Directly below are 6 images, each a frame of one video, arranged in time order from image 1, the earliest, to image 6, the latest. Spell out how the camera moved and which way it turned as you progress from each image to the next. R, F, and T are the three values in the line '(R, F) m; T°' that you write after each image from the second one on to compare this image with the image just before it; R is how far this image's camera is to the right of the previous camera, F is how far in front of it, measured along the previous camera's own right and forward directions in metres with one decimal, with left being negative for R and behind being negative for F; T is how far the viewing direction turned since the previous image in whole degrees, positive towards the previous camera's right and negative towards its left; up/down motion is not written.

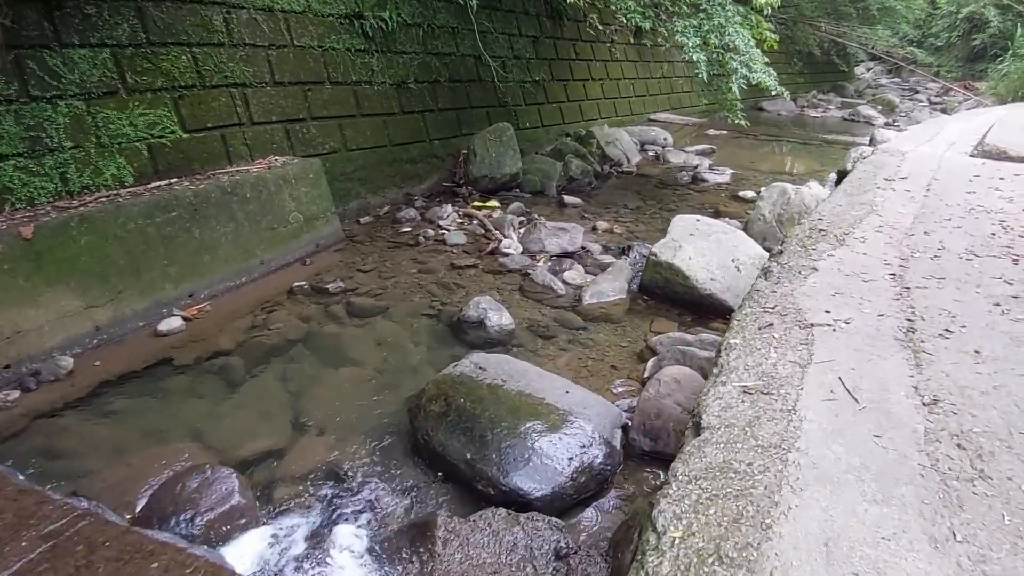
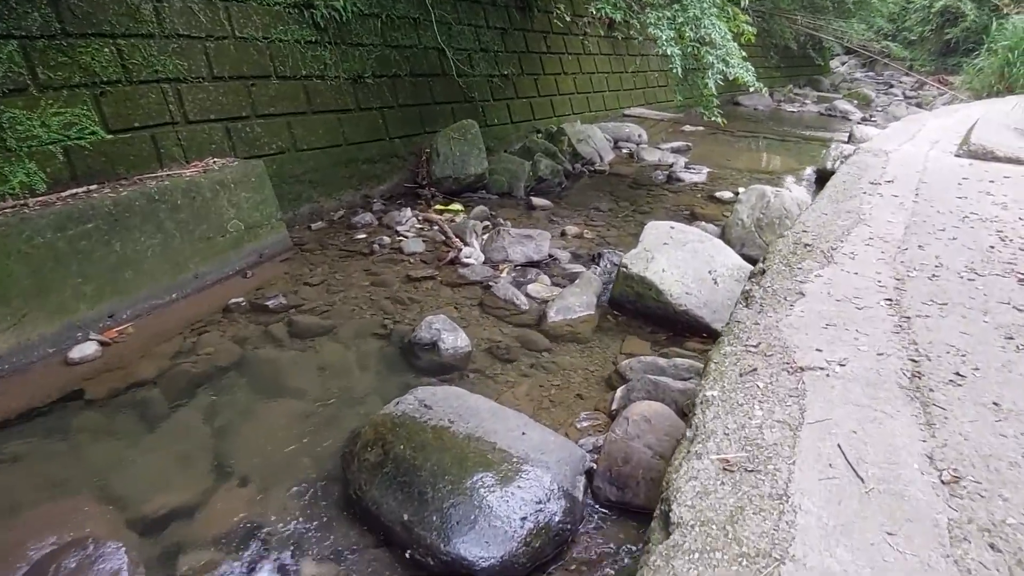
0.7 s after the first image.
(+0.1, +0.3) m; +2°
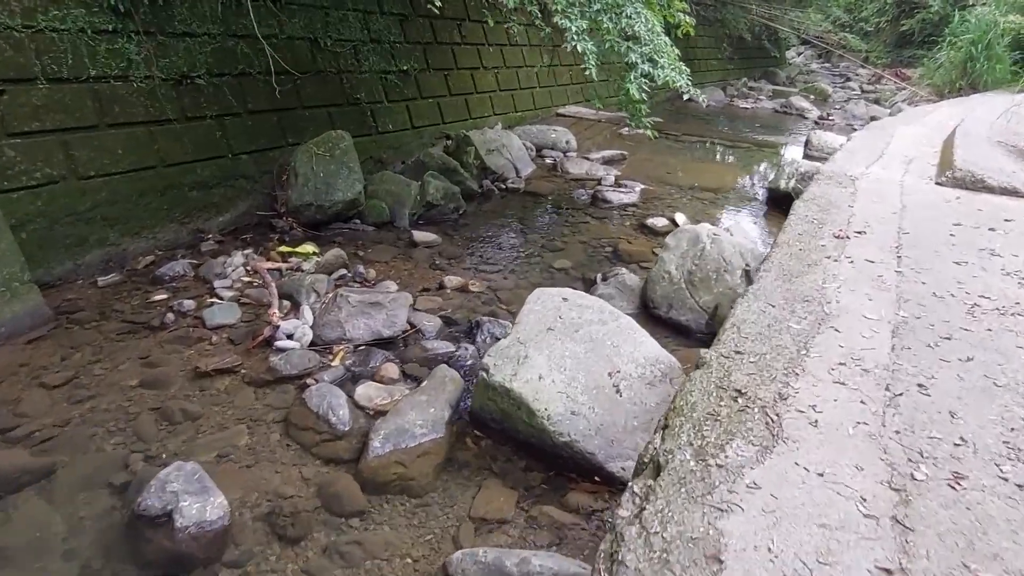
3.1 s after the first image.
(+0.4, +0.9) m; +3°
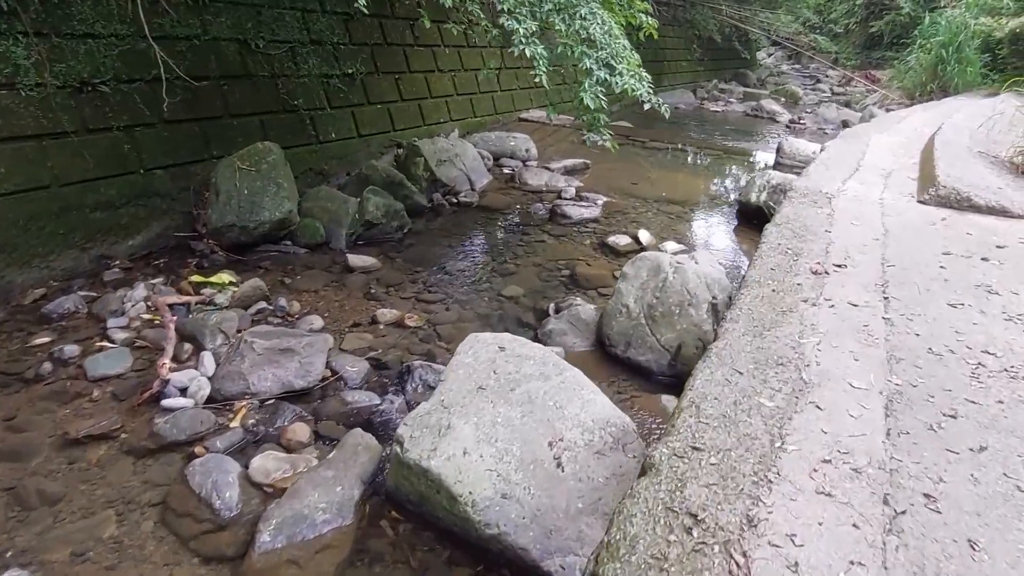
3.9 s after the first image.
(+0.1, +0.3) m; +2°
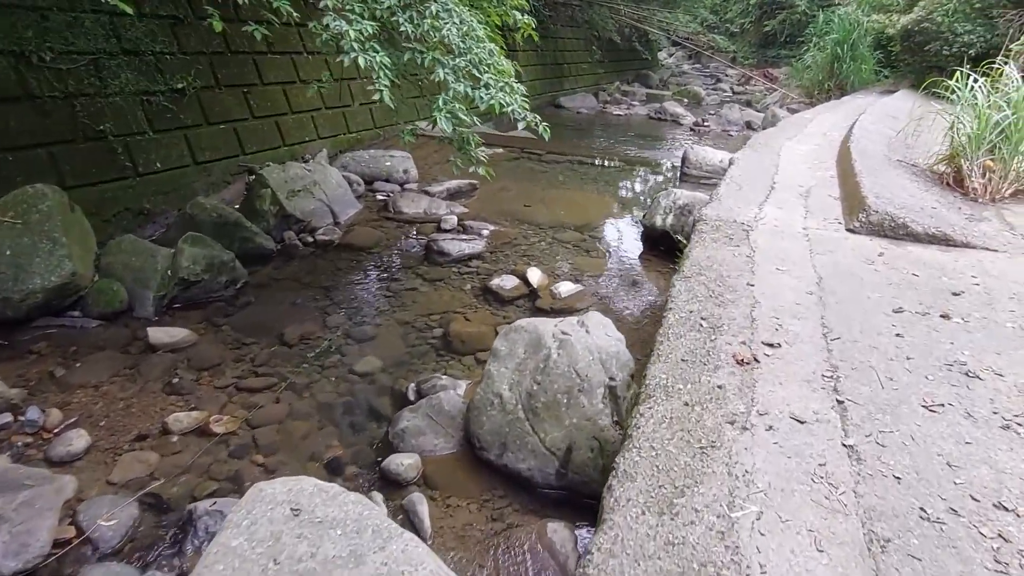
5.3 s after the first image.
(+0.2, +0.6) m; +6°
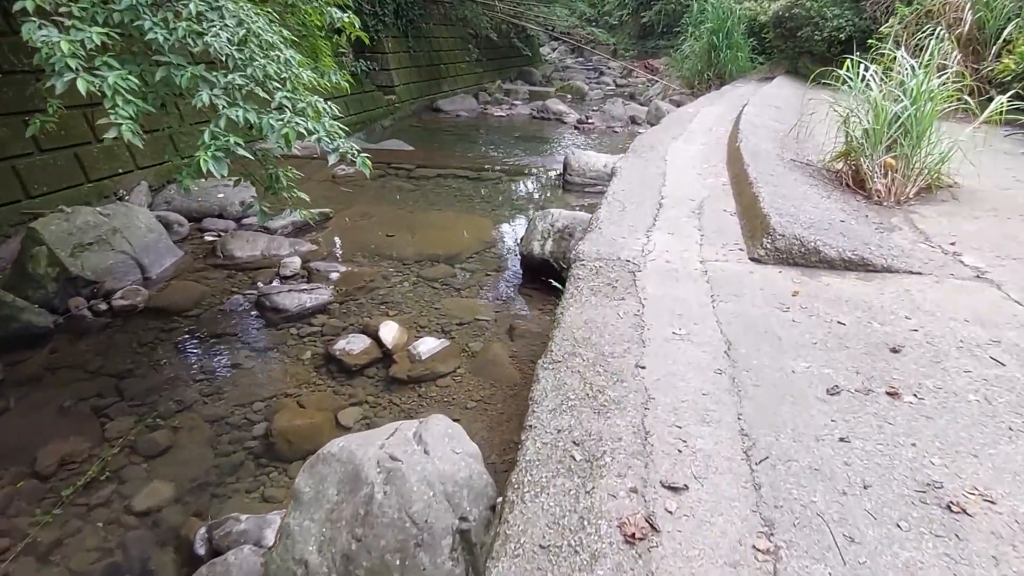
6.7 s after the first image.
(+0.2, +0.5) m; +8°
